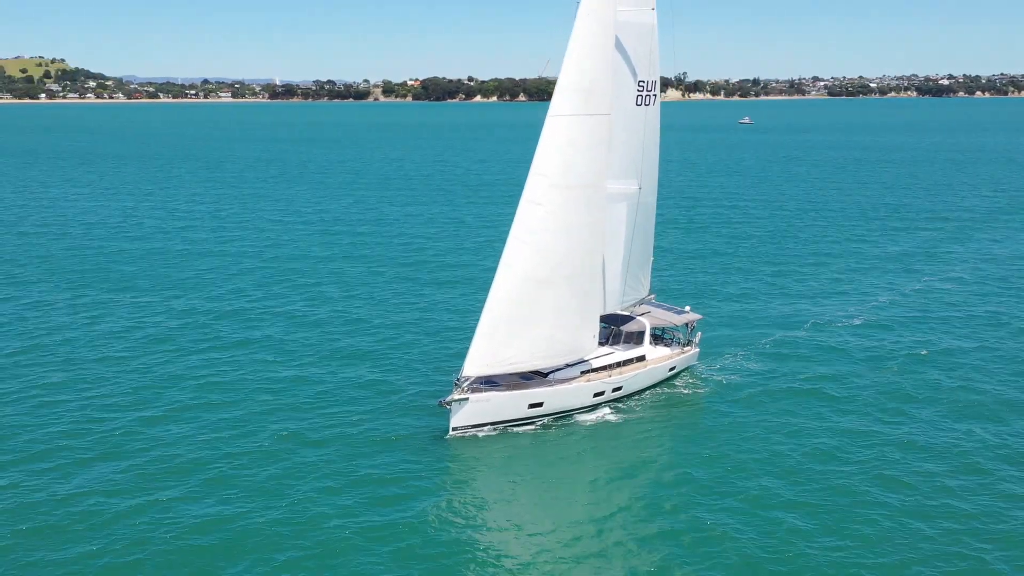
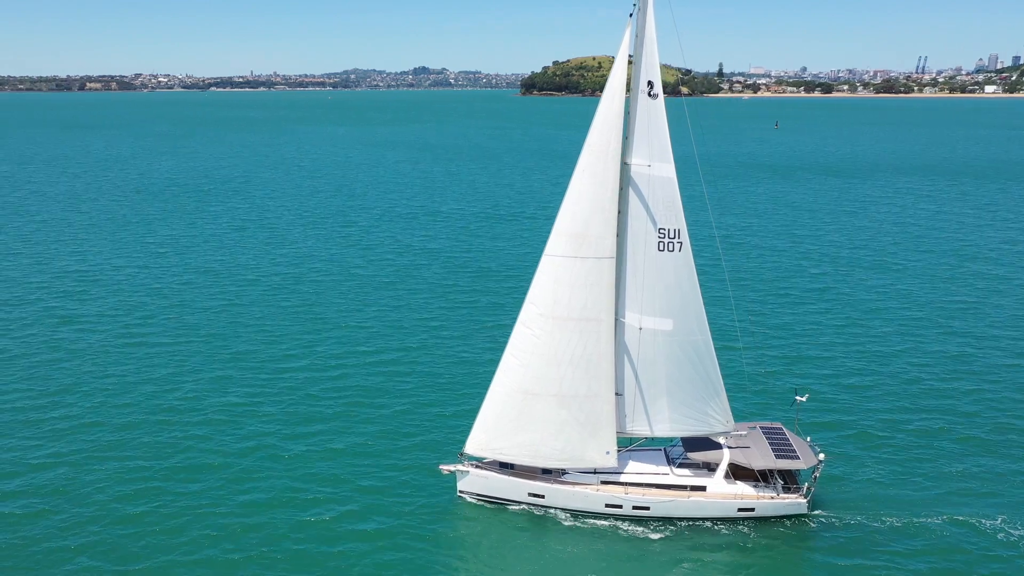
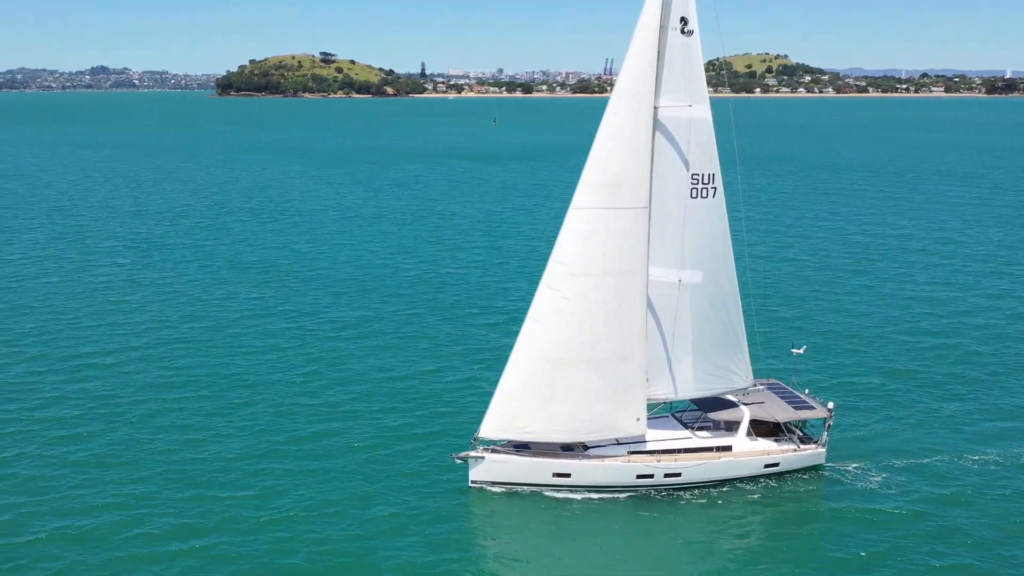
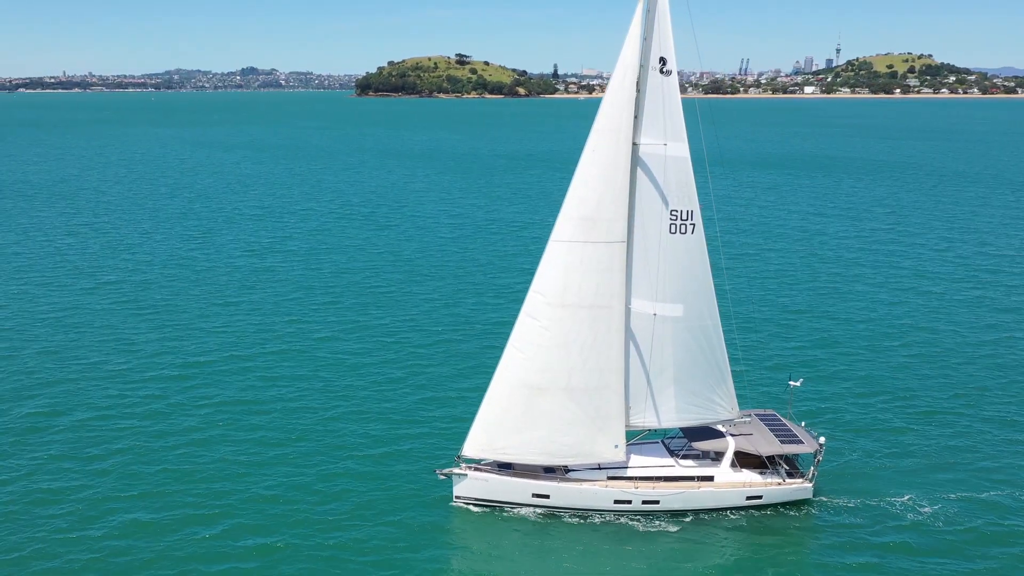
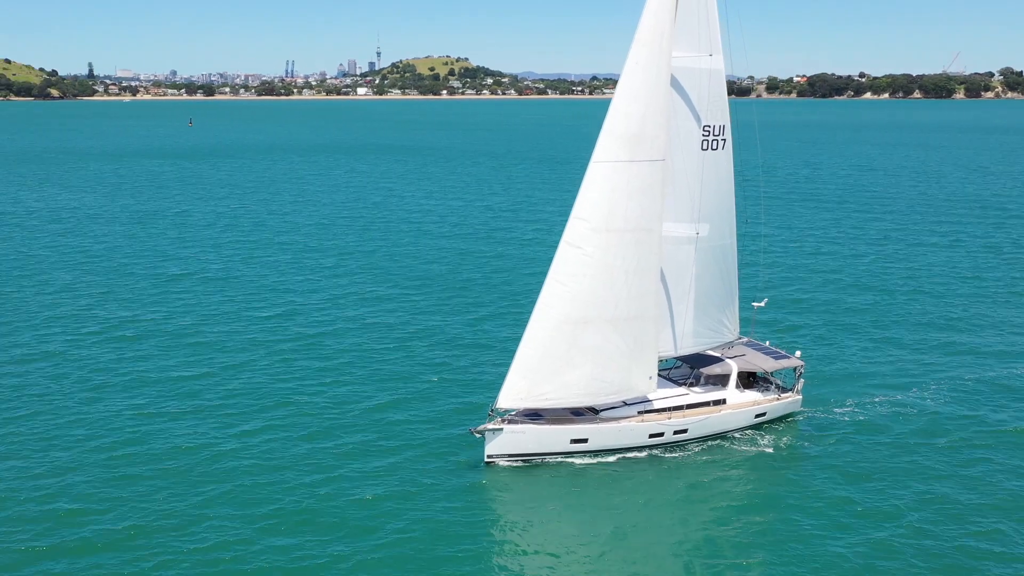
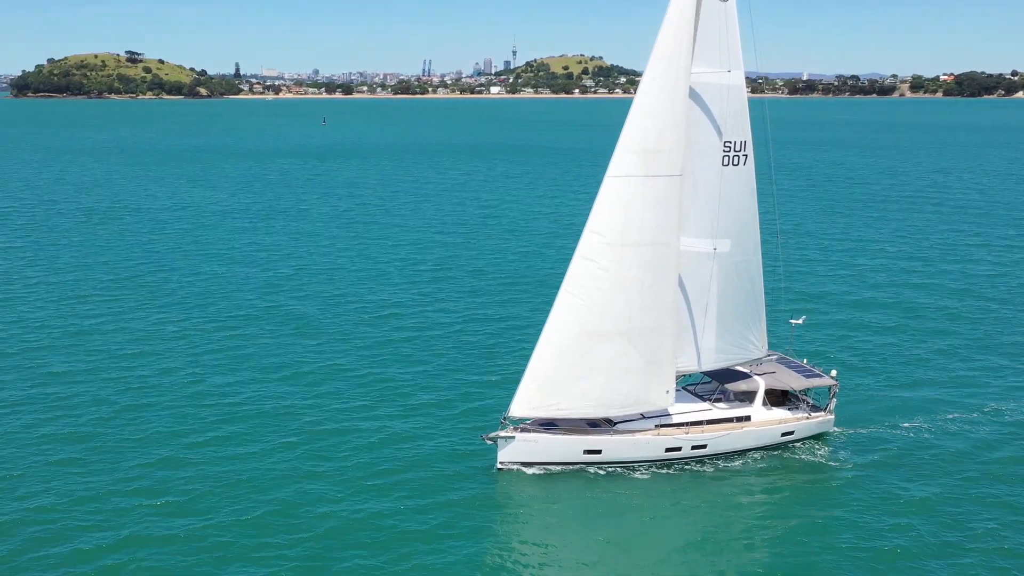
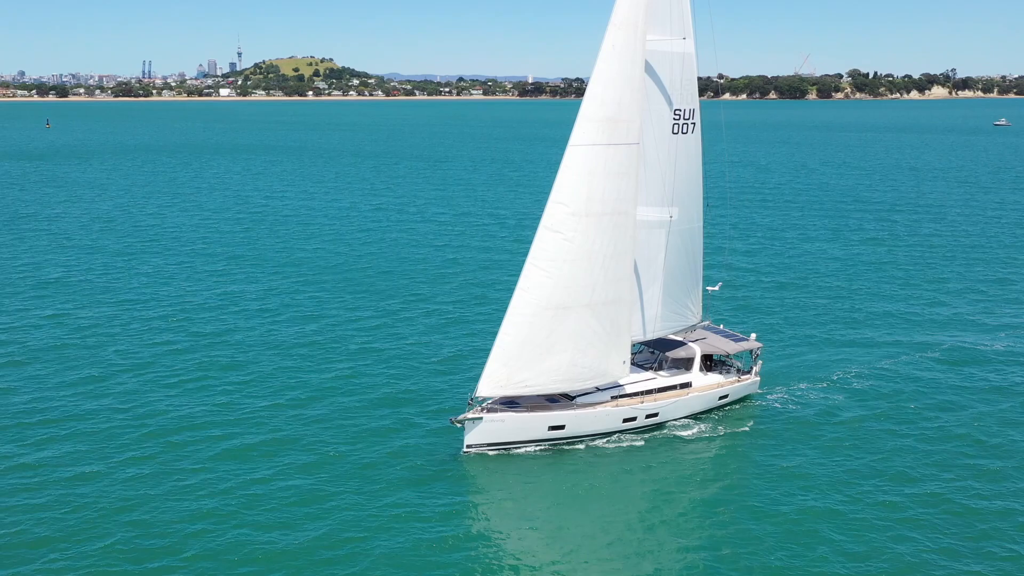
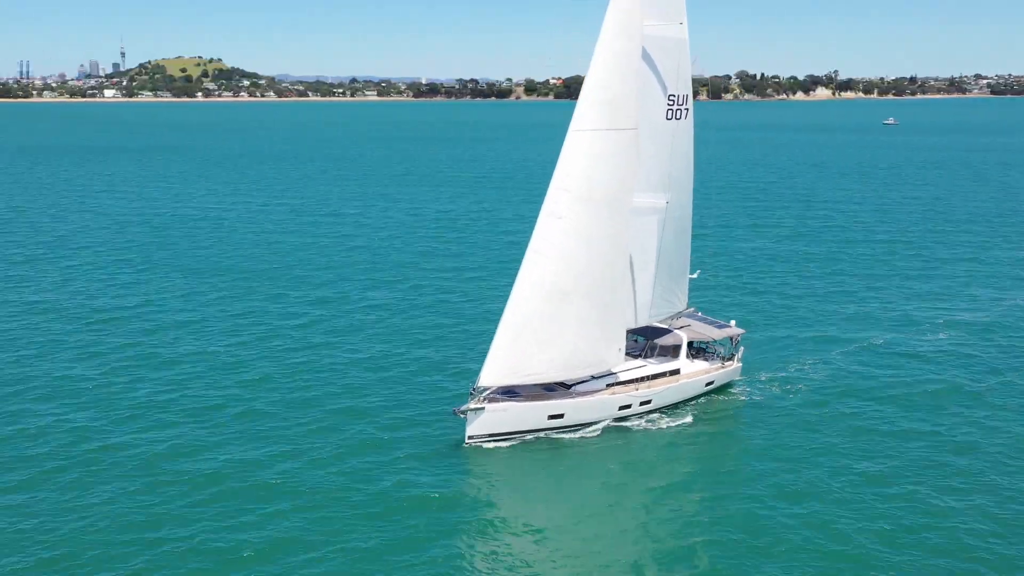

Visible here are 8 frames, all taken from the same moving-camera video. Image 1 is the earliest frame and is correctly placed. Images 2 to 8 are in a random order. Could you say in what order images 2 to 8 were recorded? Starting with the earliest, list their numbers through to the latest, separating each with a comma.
8, 7, 5, 6, 3, 4, 2
